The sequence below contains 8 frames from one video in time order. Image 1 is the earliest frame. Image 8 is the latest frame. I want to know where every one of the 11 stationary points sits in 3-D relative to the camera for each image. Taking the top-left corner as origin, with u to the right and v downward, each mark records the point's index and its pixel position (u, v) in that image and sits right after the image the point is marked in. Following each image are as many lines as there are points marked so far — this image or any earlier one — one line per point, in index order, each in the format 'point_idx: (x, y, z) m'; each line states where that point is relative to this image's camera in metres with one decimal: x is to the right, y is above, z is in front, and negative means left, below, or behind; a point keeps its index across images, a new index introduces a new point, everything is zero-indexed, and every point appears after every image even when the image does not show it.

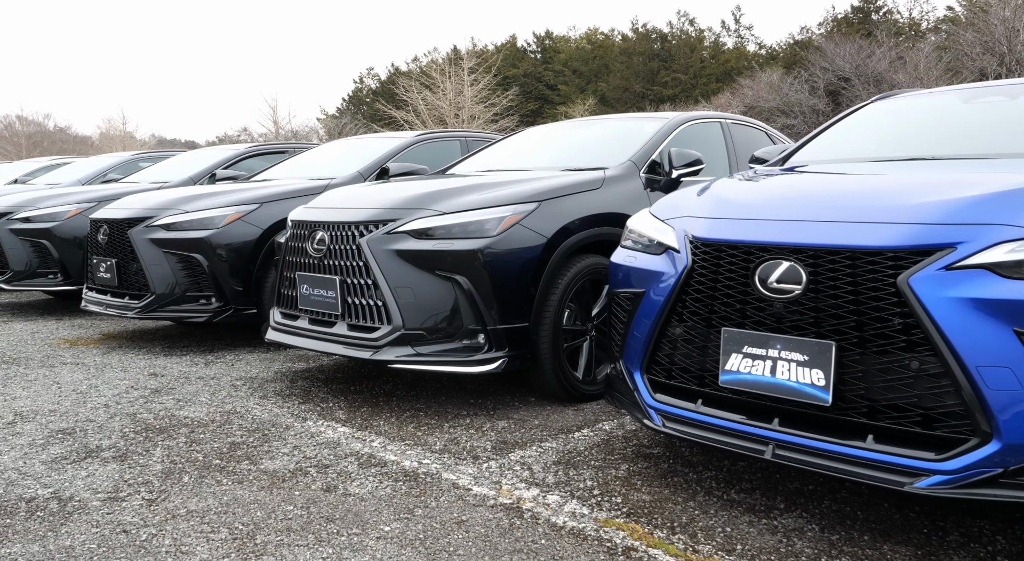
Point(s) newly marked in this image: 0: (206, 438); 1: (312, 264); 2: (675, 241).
0: (-1.2, -0.6, +3.2) m
1: (-0.9, +0.1, +3.7) m
2: (+0.5, +0.1, +2.4) m
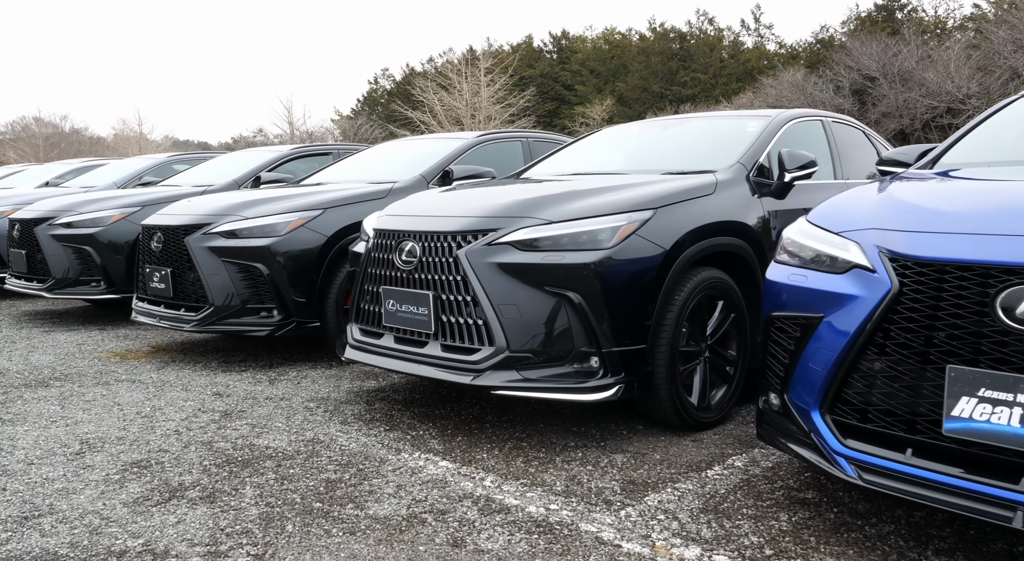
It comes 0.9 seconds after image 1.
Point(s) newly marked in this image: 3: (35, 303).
0: (-0.8, -0.7, +2.9) m
1: (-0.5, 0.0, +3.4) m
2: (+0.9, +0.1, +2.1) m
3: (-4.9, -0.2, +8.3) m
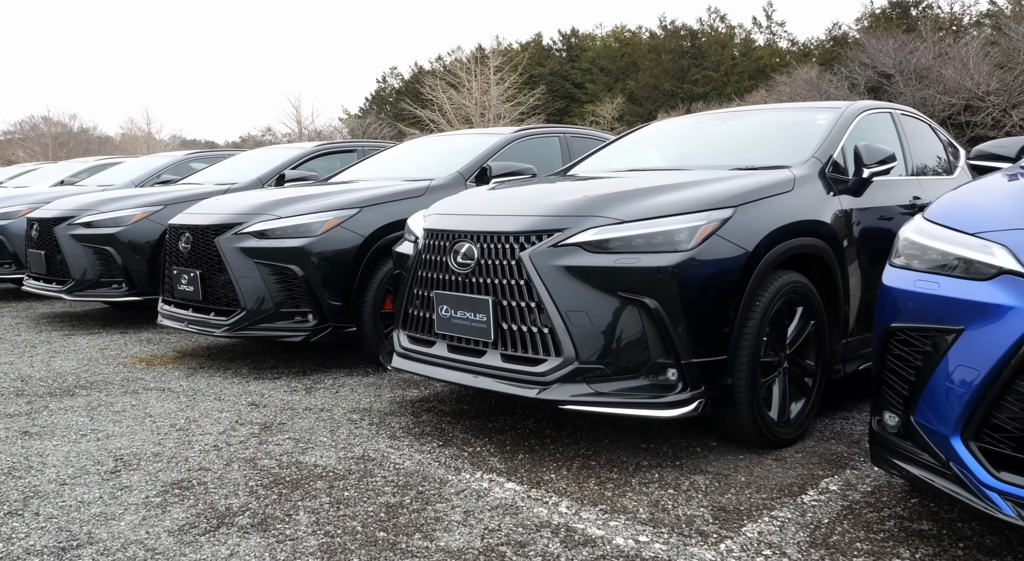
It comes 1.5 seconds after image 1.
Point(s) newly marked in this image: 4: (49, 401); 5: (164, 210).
0: (-0.5, -0.7, +2.6) m
1: (-0.2, 0.0, +3.2) m
2: (+1.1, 0.0, +1.8) m
3: (-4.6, -0.3, +8.1) m
4: (-2.3, -0.6, +4.0) m
5: (-2.8, +0.6, +6.5) m
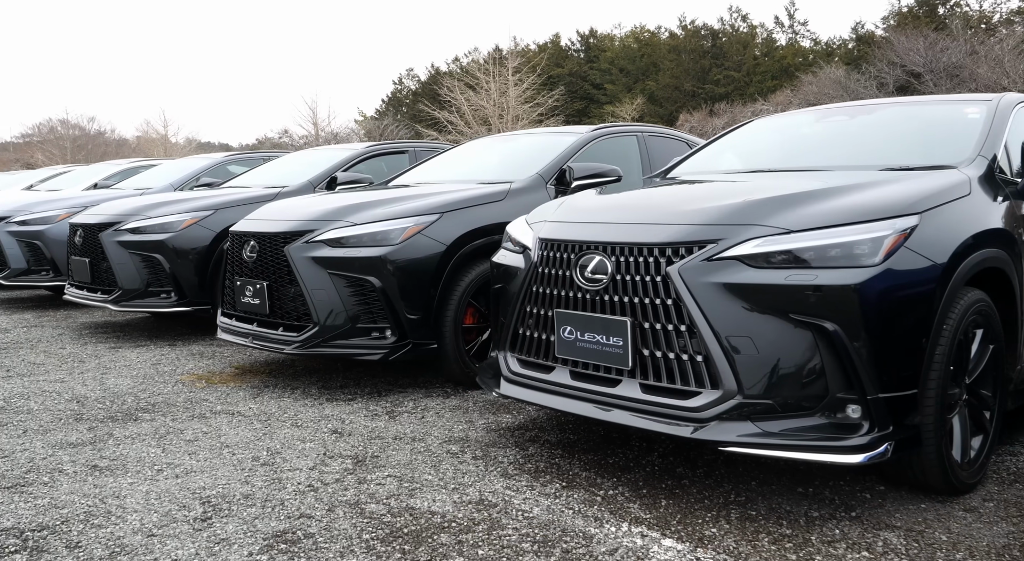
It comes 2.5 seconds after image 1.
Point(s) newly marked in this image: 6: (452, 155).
0: (-0.1, -0.8, +2.2) m
1: (+0.2, -0.1, +2.8) m
2: (+1.6, 0.0, +1.4) m
3: (-4.0, -0.3, +7.8) m
4: (-1.8, -0.7, +3.6) m
5: (-2.3, +0.5, +6.2) m
6: (-0.5, +1.0, +6.3) m
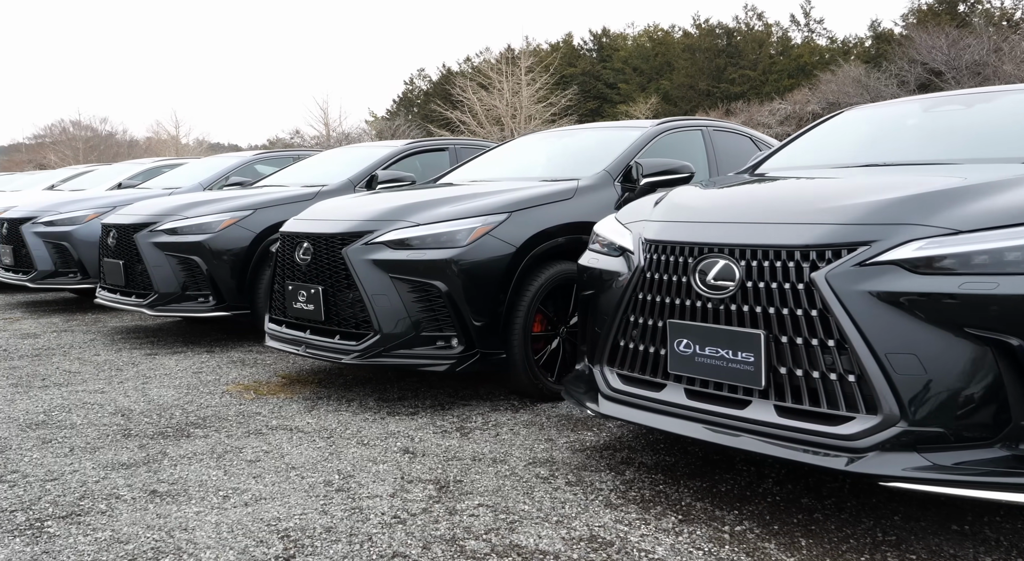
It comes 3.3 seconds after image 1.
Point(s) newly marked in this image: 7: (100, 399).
0: (+0.3, -0.8, +1.9) m
1: (+0.6, -0.1, +2.5) m
2: (+1.9, -0.1, +1.1) m
3: (-3.6, -0.3, +7.5) m
4: (-1.4, -0.7, +3.4) m
5: (-1.9, +0.5, +5.9) m
6: (-0.1, +1.0, +6.0) m
7: (-2.1, -0.6, +4.2) m
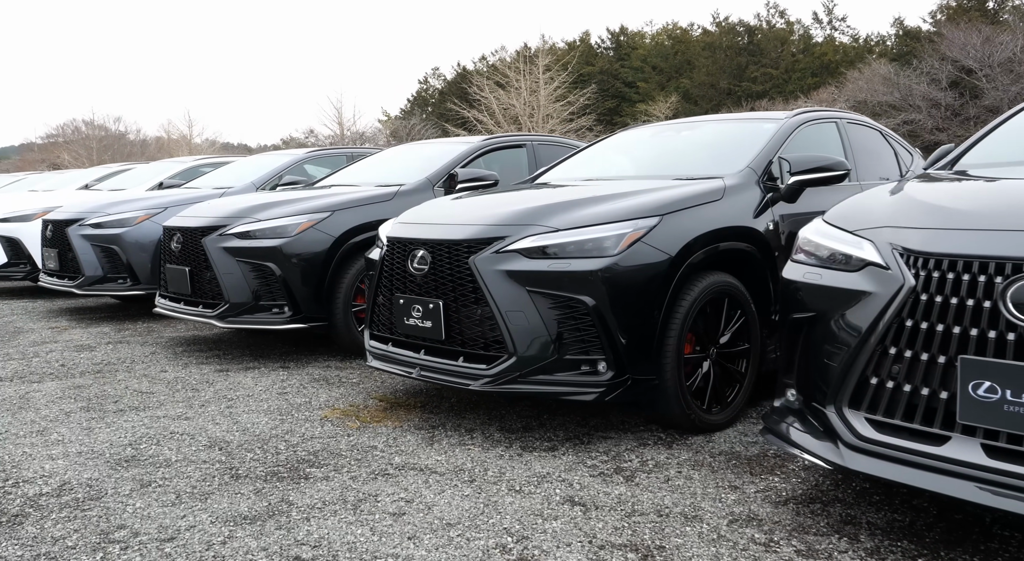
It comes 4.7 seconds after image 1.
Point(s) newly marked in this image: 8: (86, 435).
0: (+0.9, -0.8, +1.4) m
1: (+1.2, -0.1, +2.0) m
2: (+2.5, -0.1, +0.5) m
3: (-2.9, -0.4, +7.1) m
4: (-0.8, -0.7, +2.9) m
5: (-1.2, +0.4, +5.4) m
6: (+0.6, +0.9, +5.5) m
7: (-1.5, -0.7, +3.7) m
8: (-1.9, -0.7, +3.6) m
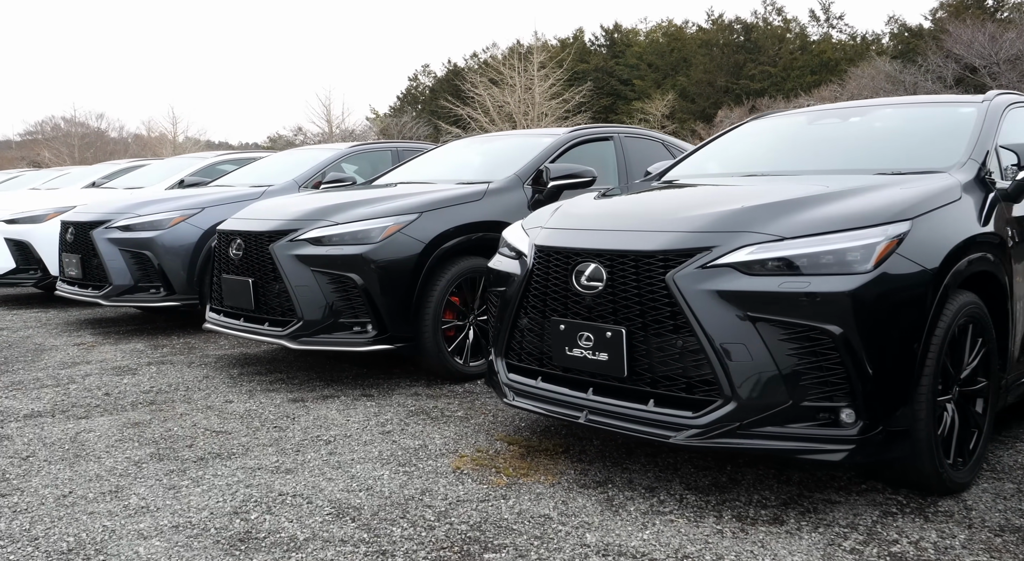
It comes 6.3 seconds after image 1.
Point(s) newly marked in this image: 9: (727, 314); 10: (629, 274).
0: (+1.6, -0.9, +0.7) m
1: (+1.9, -0.2, +1.3) m
2: (+3.2, -0.2, -0.1) m
3: (-2.3, -0.5, +6.3) m
4: (-0.1, -0.8, +2.1) m
5: (-0.5, +0.3, +4.7) m
6: (+1.3, +0.8, +4.8) m
7: (-0.8, -0.8, +3.0) m
8: (-1.2, -0.8, +2.9) m
9: (+0.7, -0.1, +2.6) m
10: (+0.4, 0.0, +2.8) m
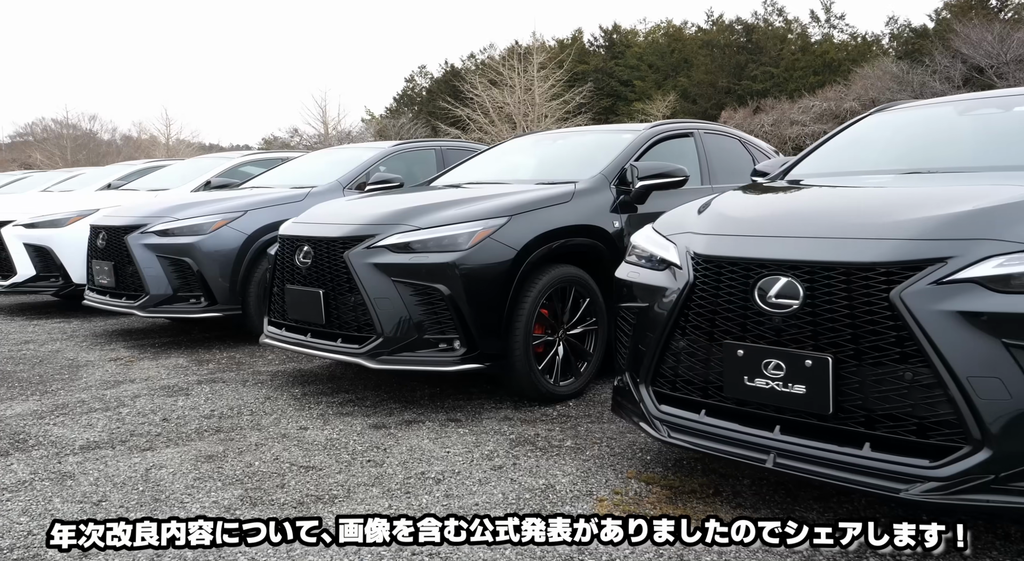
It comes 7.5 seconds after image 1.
0: (+2.2, -1.0, +0.3) m
1: (+2.5, -0.3, +0.8) m
2: (+3.8, -0.2, -0.6) m
3: (-1.7, -0.5, +5.8) m
4: (+0.4, -0.9, +1.7) m
5: (0.0, +0.3, +4.2) m
6: (+1.8, +0.8, +4.3) m
7: (-0.3, -0.8, +2.5) m
8: (-0.7, -0.8, +2.4) m
9: (+1.2, -0.2, +2.2) m
10: (+0.9, 0.0, +2.4) m
